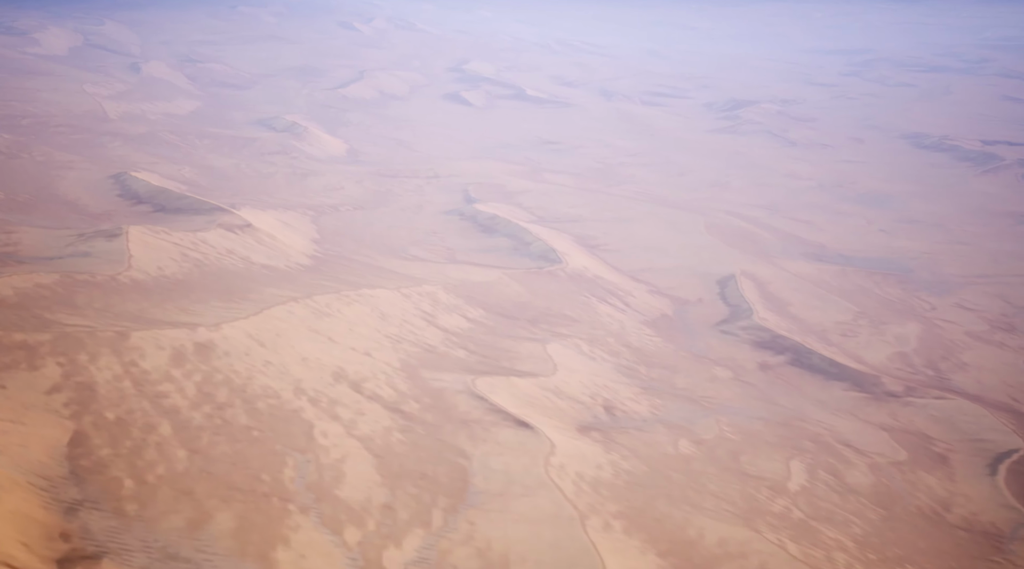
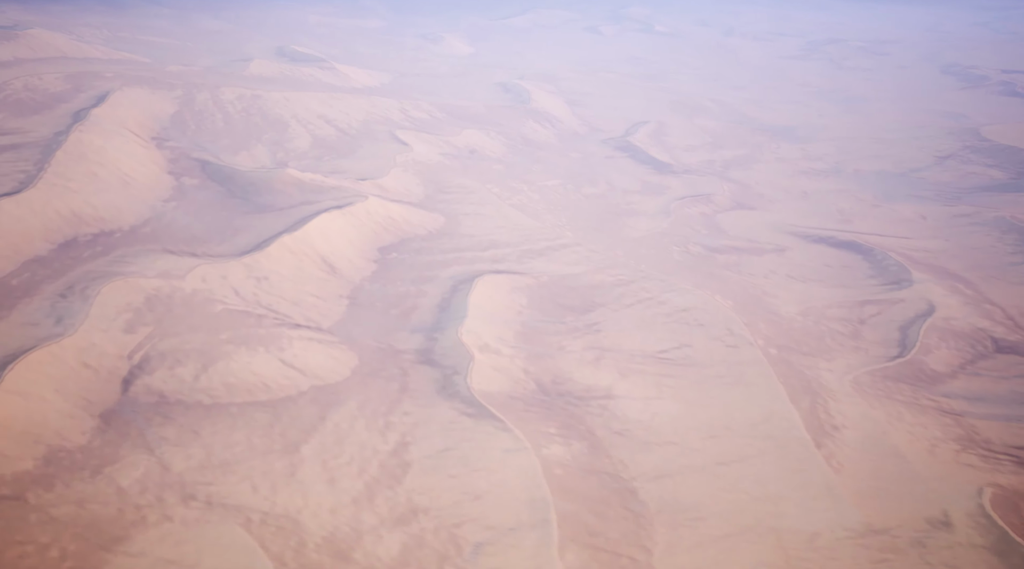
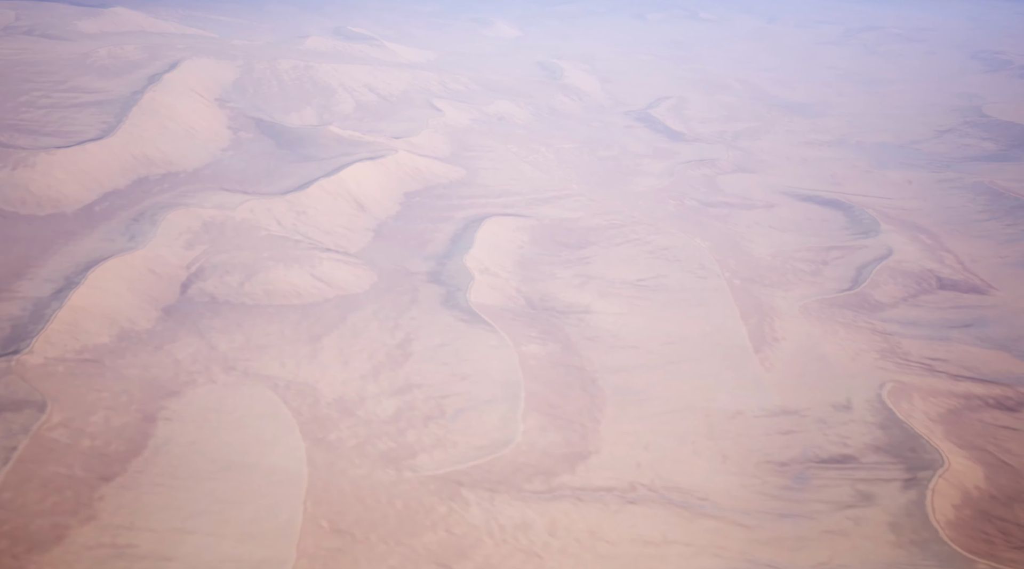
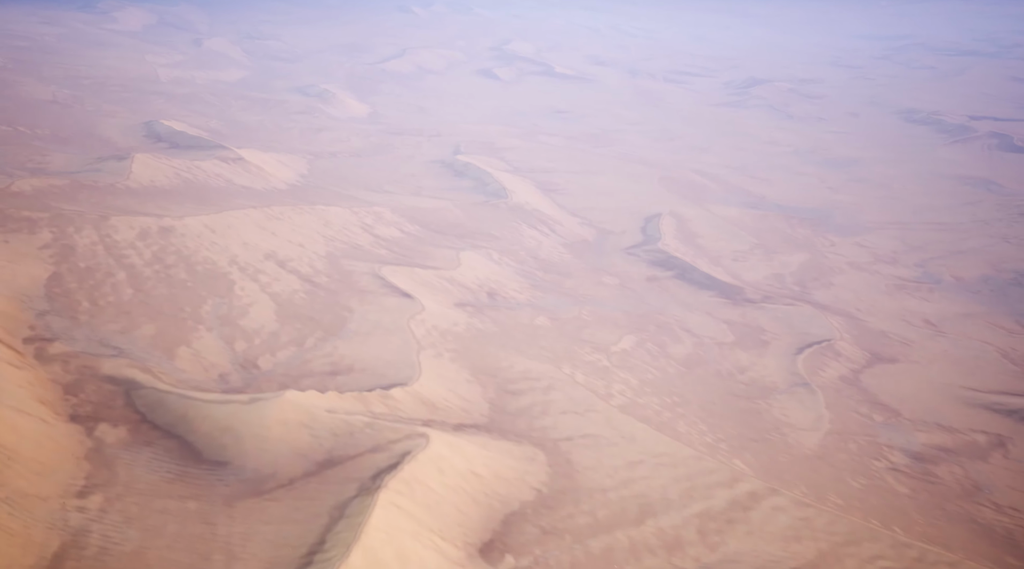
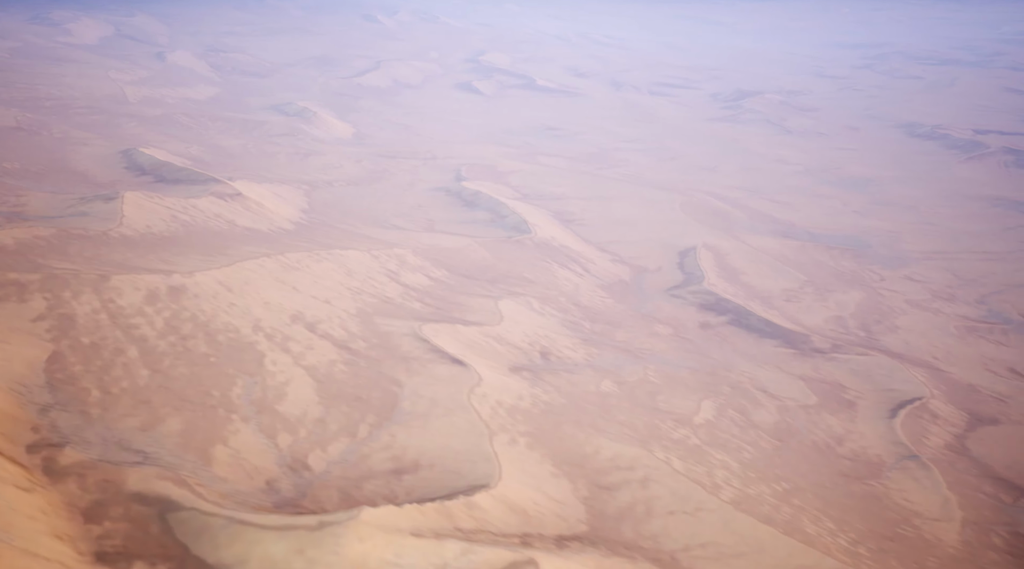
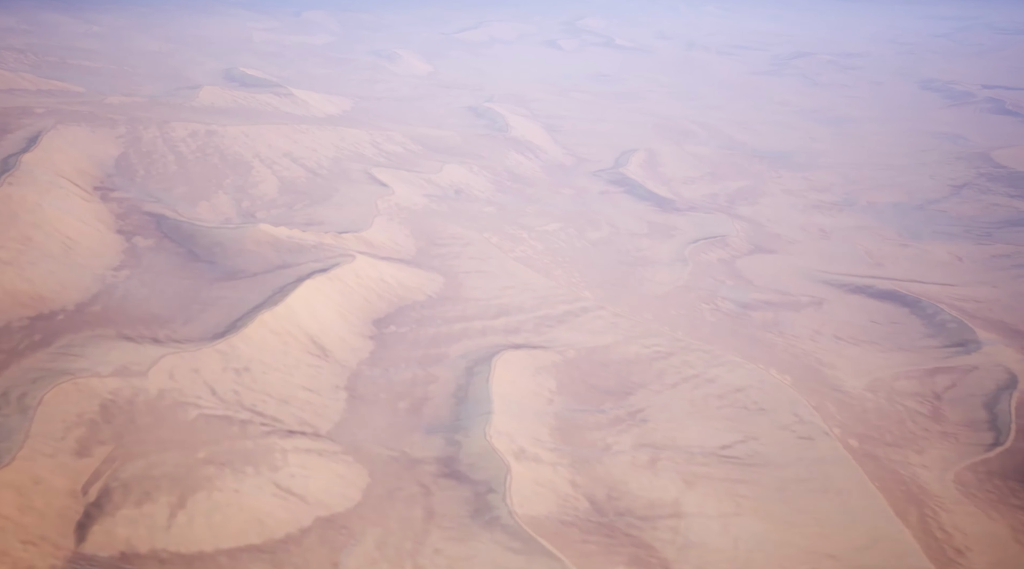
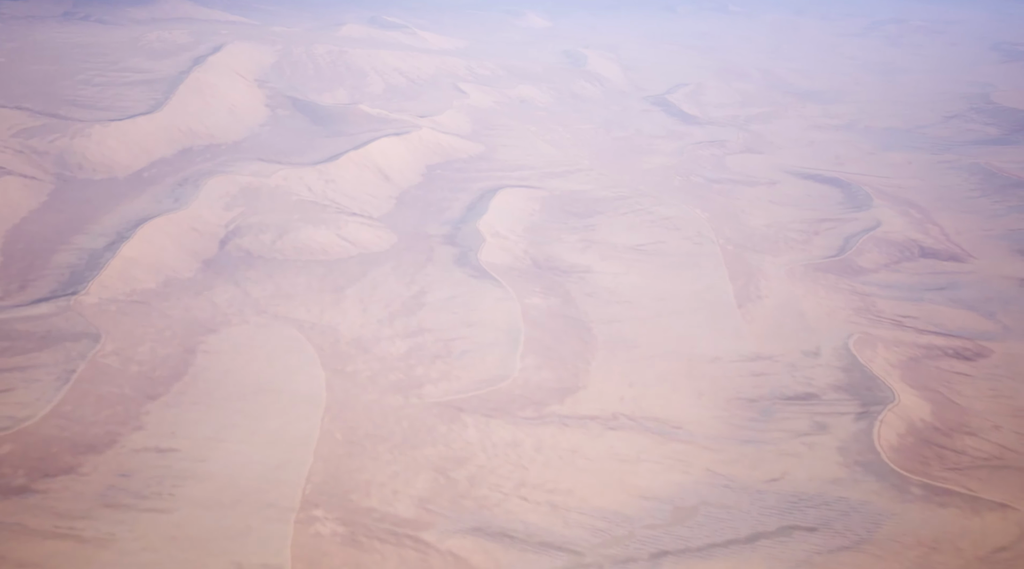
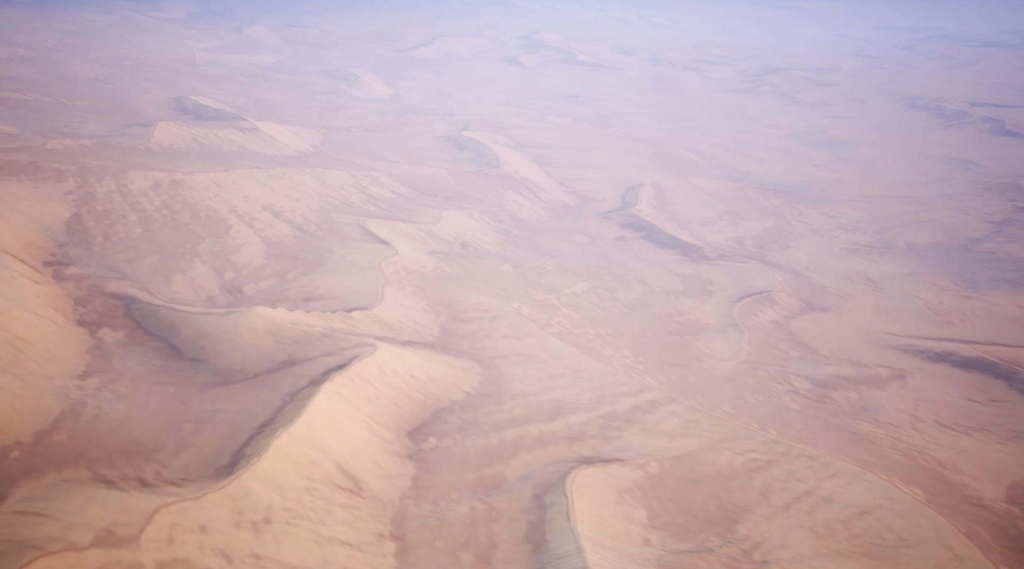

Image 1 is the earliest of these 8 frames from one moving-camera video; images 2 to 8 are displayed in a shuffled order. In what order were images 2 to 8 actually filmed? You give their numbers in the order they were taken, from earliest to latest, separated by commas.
5, 4, 8, 6, 2, 3, 7
